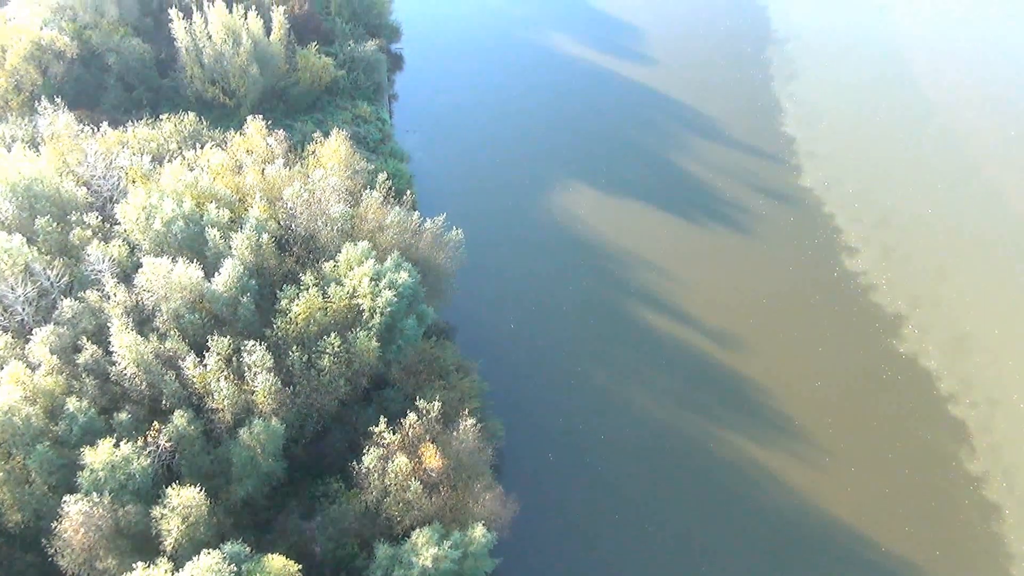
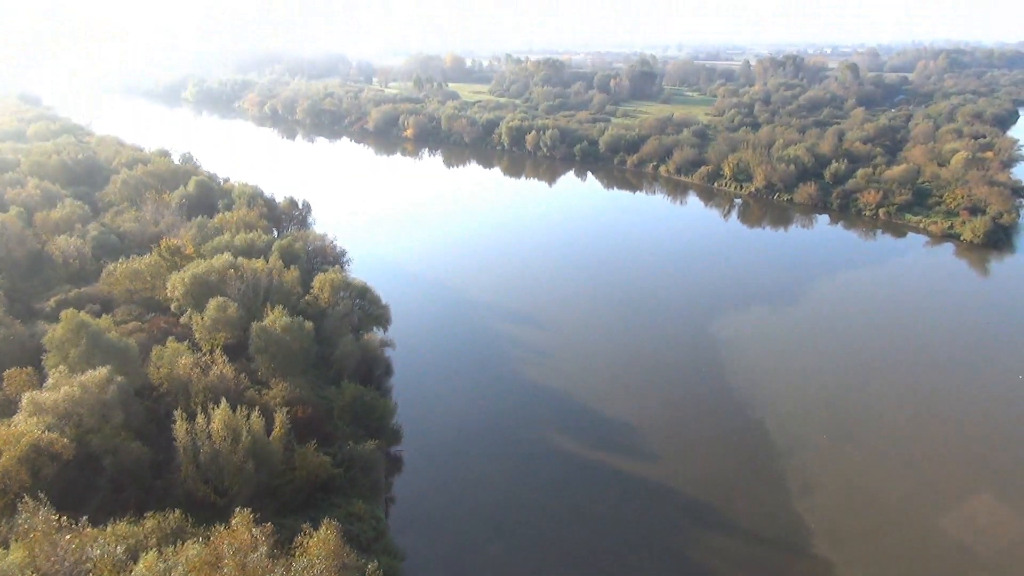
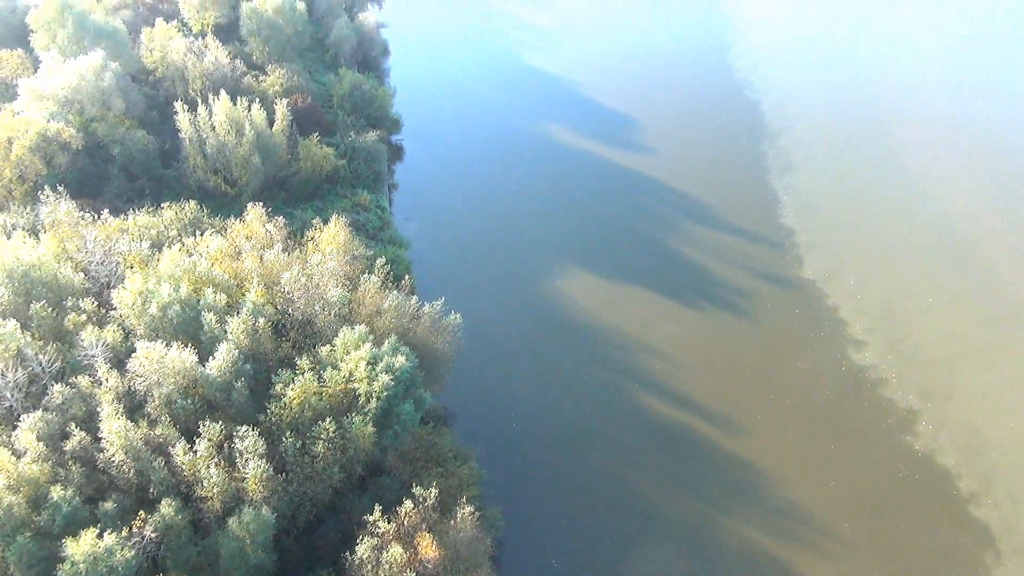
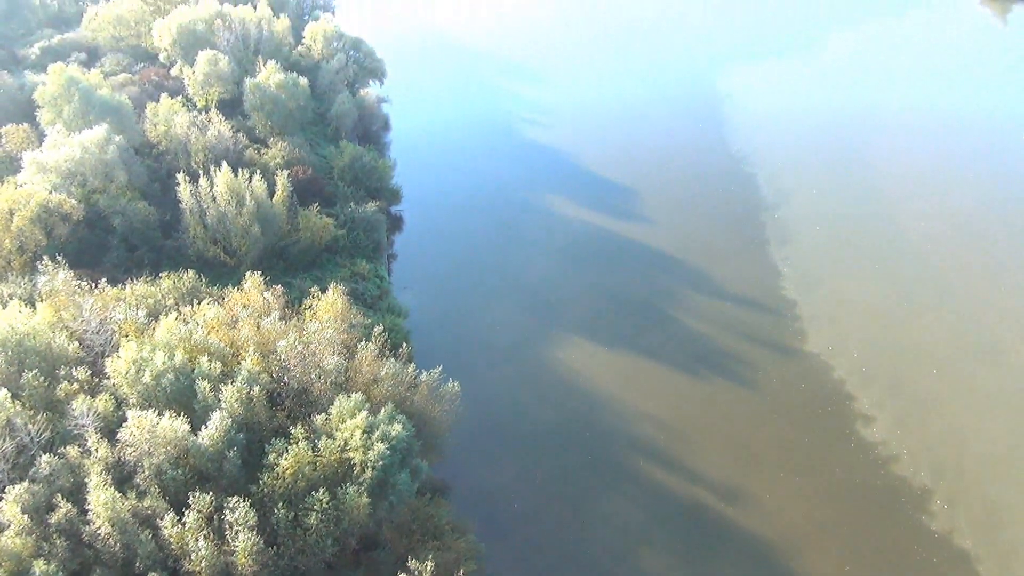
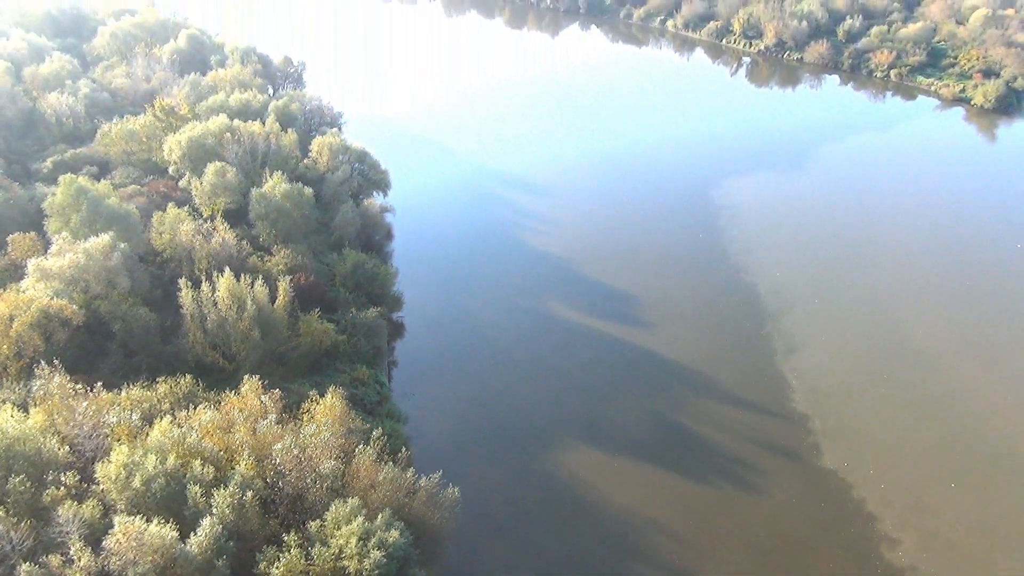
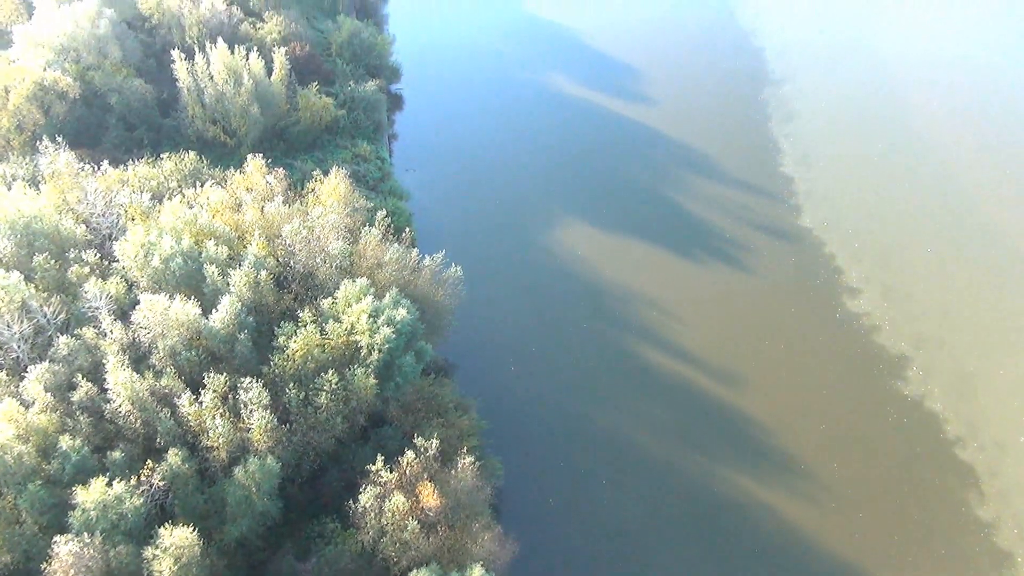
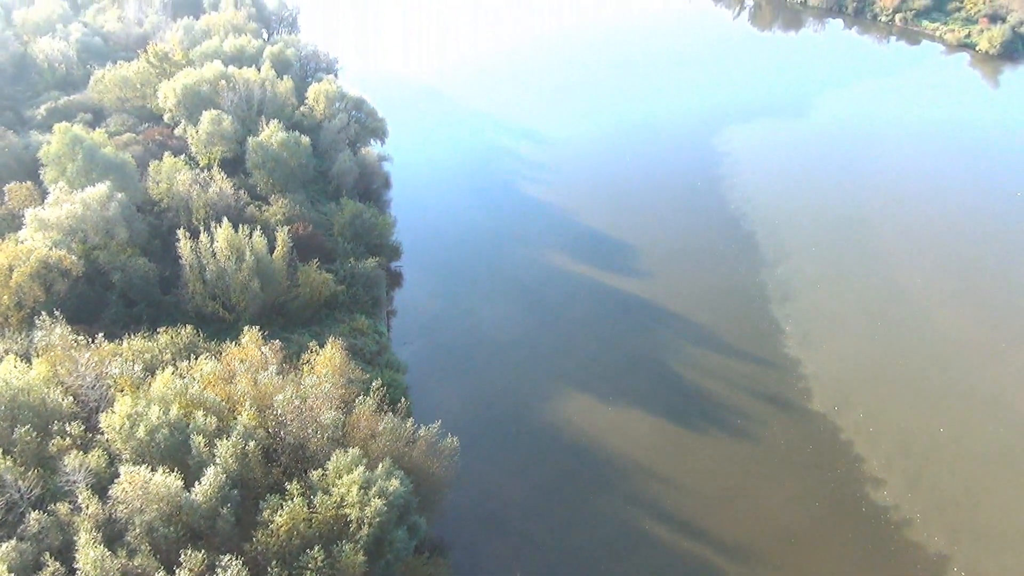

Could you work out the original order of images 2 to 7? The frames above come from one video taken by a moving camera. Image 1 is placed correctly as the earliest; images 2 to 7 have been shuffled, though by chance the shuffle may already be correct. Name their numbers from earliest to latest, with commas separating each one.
6, 3, 4, 7, 5, 2
